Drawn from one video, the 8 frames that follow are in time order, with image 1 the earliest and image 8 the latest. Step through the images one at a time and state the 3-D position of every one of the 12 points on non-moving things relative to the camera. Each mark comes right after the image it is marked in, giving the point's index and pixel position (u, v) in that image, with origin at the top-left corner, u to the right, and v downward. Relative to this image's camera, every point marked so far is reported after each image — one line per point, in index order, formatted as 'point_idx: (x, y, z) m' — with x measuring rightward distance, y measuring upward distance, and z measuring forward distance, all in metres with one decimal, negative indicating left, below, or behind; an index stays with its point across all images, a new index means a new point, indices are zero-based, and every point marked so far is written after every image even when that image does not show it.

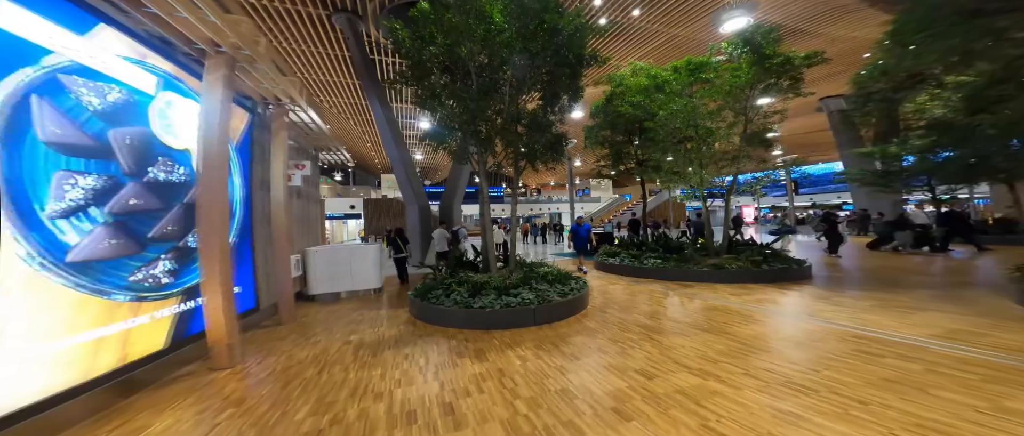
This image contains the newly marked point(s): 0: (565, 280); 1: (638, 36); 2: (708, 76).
0: (+0.7, -0.9, +4.2) m
1: (+3.8, +5.5, +9.3) m
2: (+4.0, +3.1, +6.4) m
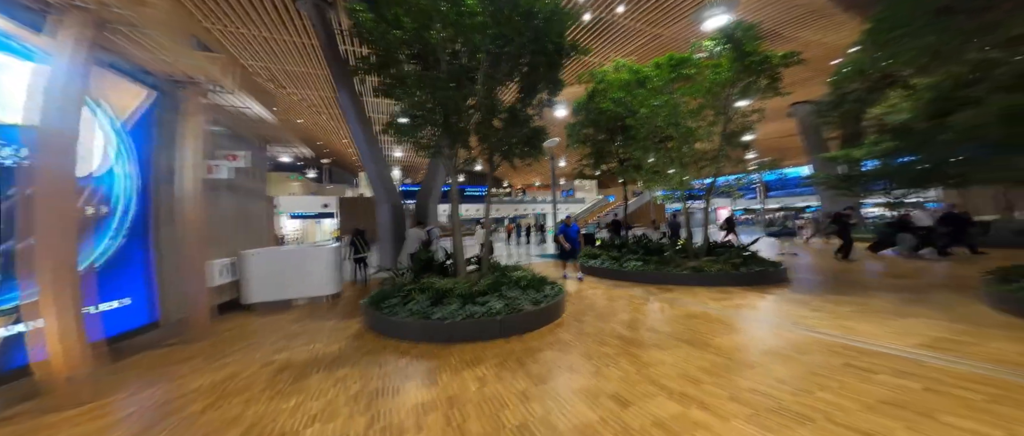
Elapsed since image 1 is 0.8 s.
0: (+0.3, -0.9, +3.9) m
1: (+3.2, +5.4, +9.1) m
2: (+3.5, +3.0, +6.2) m
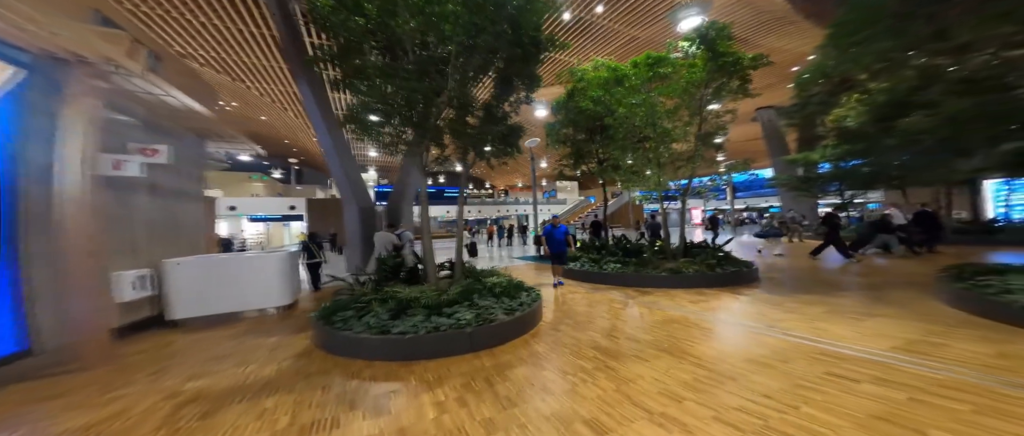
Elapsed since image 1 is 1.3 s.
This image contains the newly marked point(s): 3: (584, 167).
0: (0.0, -0.9, +3.6) m
1: (+2.6, +5.4, +9.1) m
2: (+3.0, +3.0, +6.2) m
3: (+2.1, +1.5, +9.2) m
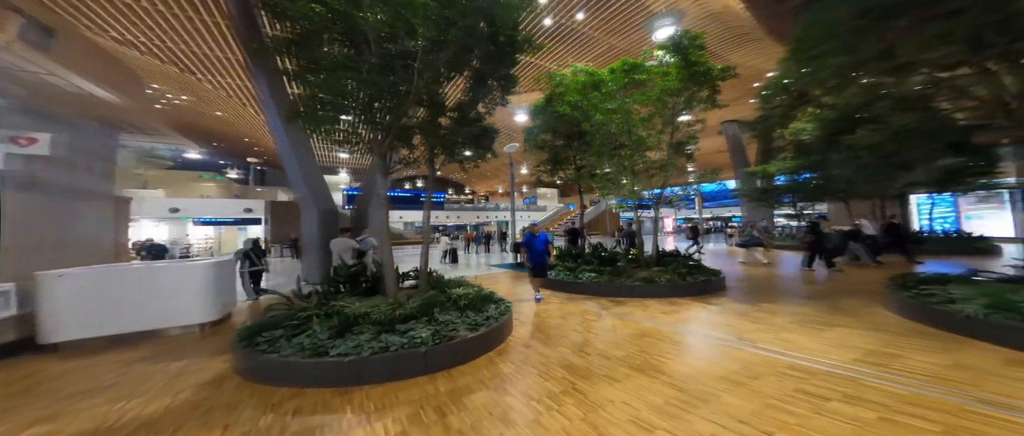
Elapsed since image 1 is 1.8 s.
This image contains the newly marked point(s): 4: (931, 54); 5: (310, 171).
0: (-0.3, -1.0, +3.4) m
1: (+1.9, +5.2, +9.1) m
2: (+2.6, +2.8, +6.2) m
3: (+1.4, +1.3, +9.1) m
4: (+4.9, +2.0, +3.7) m
5: (-3.6, +0.9, +5.5) m
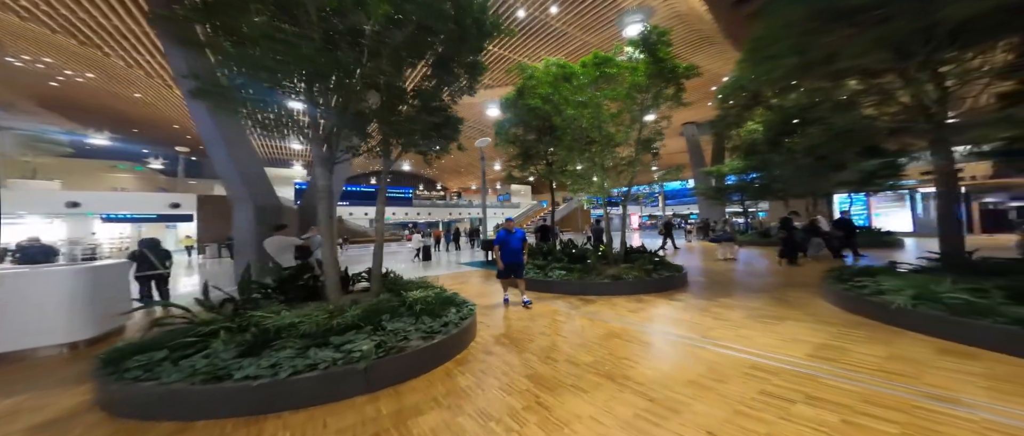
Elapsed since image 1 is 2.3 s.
0: (-0.7, -0.9, +3.1) m
1: (+1.0, +5.3, +8.9) m
2: (+1.9, +2.9, +6.1) m
3: (+0.5, +1.4, +9.0) m
4: (+4.5, +2.0, +3.8) m
5: (-4.2, +0.9, +4.9) m
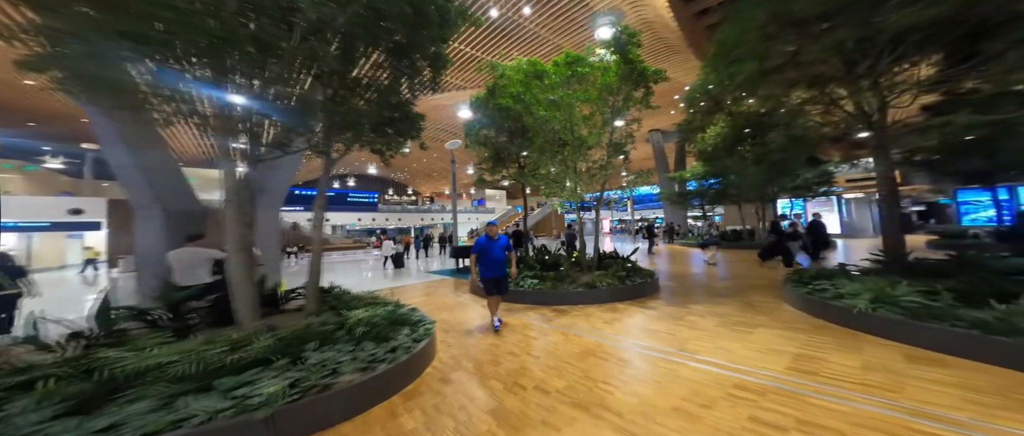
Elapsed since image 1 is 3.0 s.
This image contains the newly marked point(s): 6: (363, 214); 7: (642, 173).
0: (-1.0, -1.0, +2.6) m
1: (+0.2, +5.2, +8.7) m
2: (+1.3, +2.8, +5.9) m
3: (-0.3, +1.3, +8.6) m
4: (+4.1, +1.9, +3.8) m
5: (-4.7, +0.8, +4.2) m
6: (-9.5, +0.3, +19.6) m
7: (+2.8, +0.9, +6.4) m
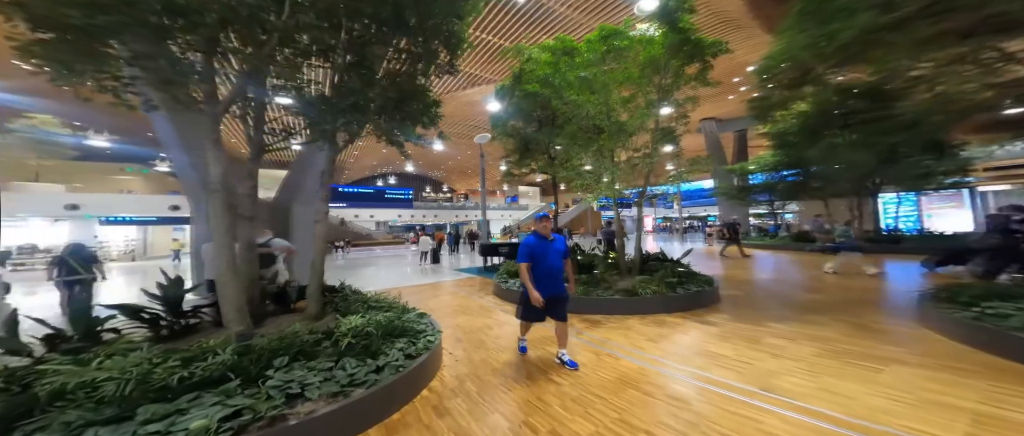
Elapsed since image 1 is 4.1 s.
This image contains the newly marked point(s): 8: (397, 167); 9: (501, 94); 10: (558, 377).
0: (-0.9, -0.9, +2.2) m
1: (+1.0, +5.3, +8.0) m
2: (+1.8, +2.9, +5.2) m
3: (+0.5, +1.4, +8.0) m
4: (+4.3, +2.0, +2.7) m
5: (-4.3, +0.9, +4.2) m
6: (-7.2, +0.5, +20.1) m
7: (+3.3, +1.0, +5.5) m
8: (-7.4, +3.3, +19.7) m
9: (-0.3, +3.0, +7.4) m
10: (+0.4, -1.3, +2.4) m
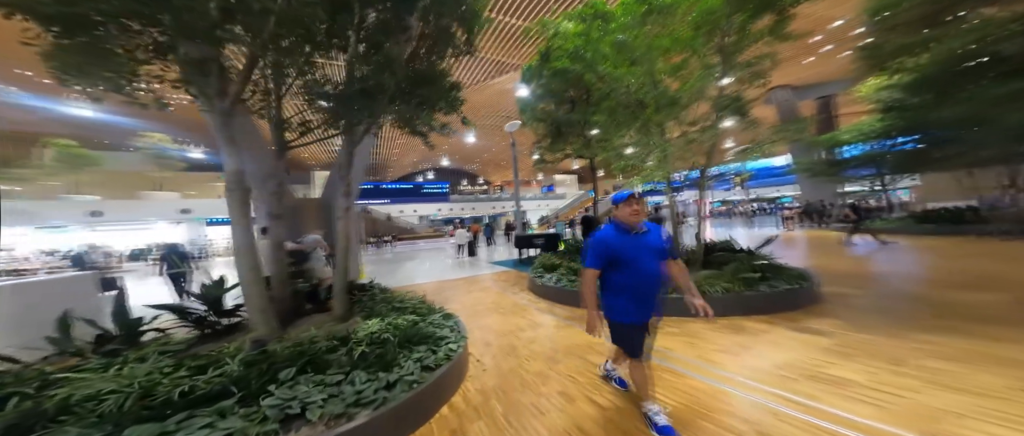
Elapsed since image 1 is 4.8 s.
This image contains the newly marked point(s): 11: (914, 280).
0: (-0.8, -0.9, +2.0) m
1: (+1.7, +5.5, +7.3) m
2: (+2.2, +3.1, +4.4) m
3: (+1.4, +1.7, +7.5) m
4: (+4.4, +2.2, +1.7) m
5: (-3.9, +0.9, +4.3) m
6: (-4.7, +0.9, +20.5) m
7: (+3.8, +1.3, +4.6) m
8: (-5.1, +3.7, +20.1) m
9: (+0.5, +3.2, +6.9) m
10: (+0.6, -1.2, +2.0) m
11: (+6.2, -1.0, +4.9) m
